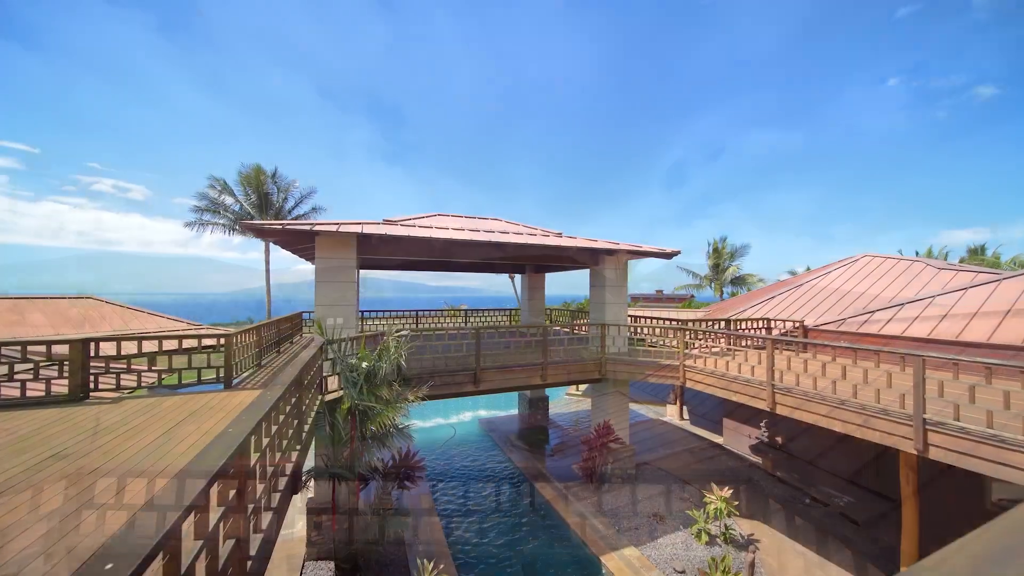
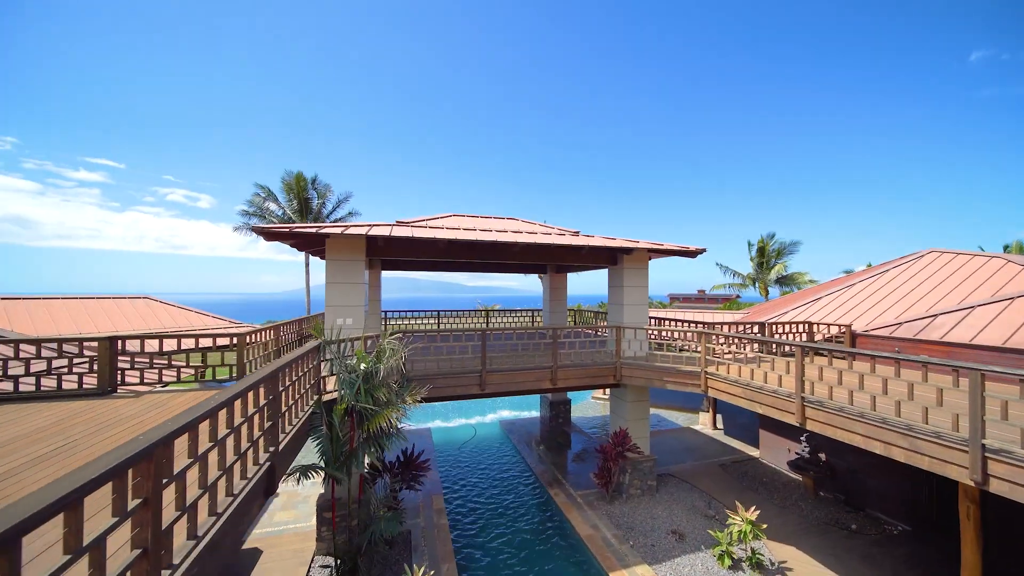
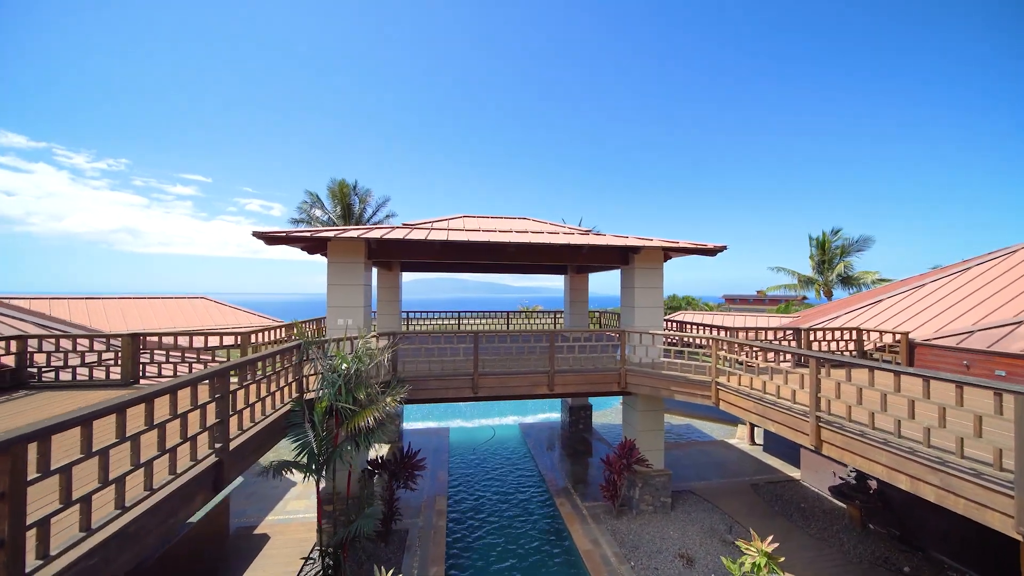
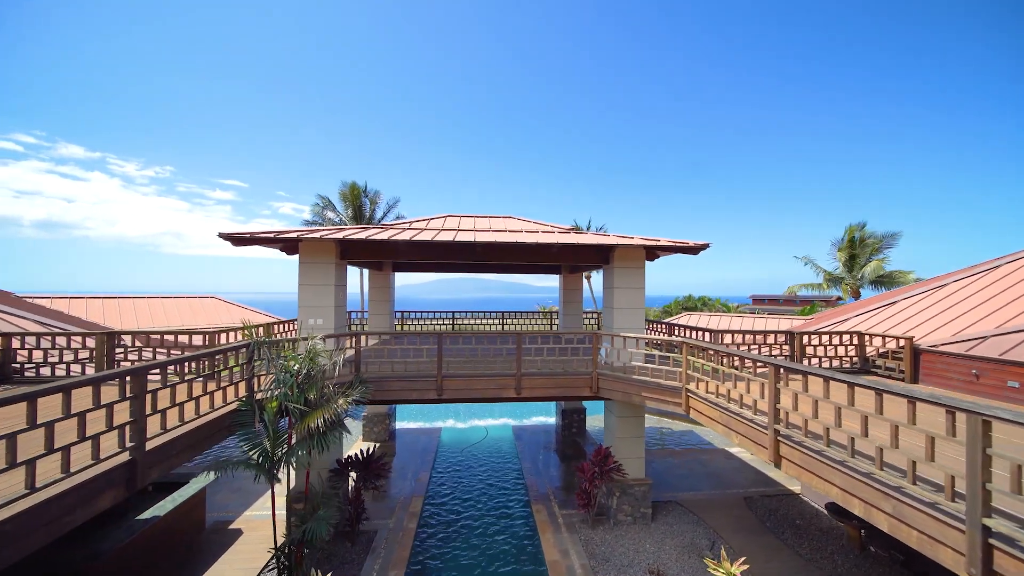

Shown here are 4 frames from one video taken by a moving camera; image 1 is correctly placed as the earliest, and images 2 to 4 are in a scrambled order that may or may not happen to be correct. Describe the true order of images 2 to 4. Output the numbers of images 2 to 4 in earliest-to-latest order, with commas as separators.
2, 3, 4
